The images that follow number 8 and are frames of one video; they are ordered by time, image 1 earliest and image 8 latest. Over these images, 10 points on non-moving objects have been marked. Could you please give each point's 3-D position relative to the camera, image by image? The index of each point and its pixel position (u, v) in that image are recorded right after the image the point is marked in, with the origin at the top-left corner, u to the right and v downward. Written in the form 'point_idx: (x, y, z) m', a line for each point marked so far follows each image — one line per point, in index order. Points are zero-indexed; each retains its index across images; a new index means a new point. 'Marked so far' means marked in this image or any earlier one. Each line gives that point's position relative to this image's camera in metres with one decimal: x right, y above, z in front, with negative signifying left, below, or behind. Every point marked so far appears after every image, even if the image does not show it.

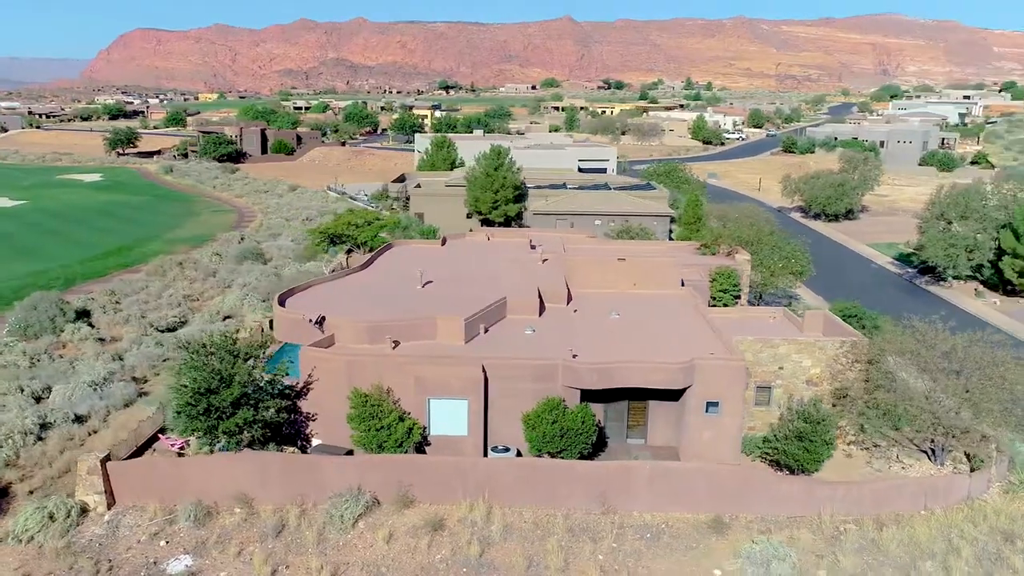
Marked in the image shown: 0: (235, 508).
0: (-6.5, -5.1, +19.2) m
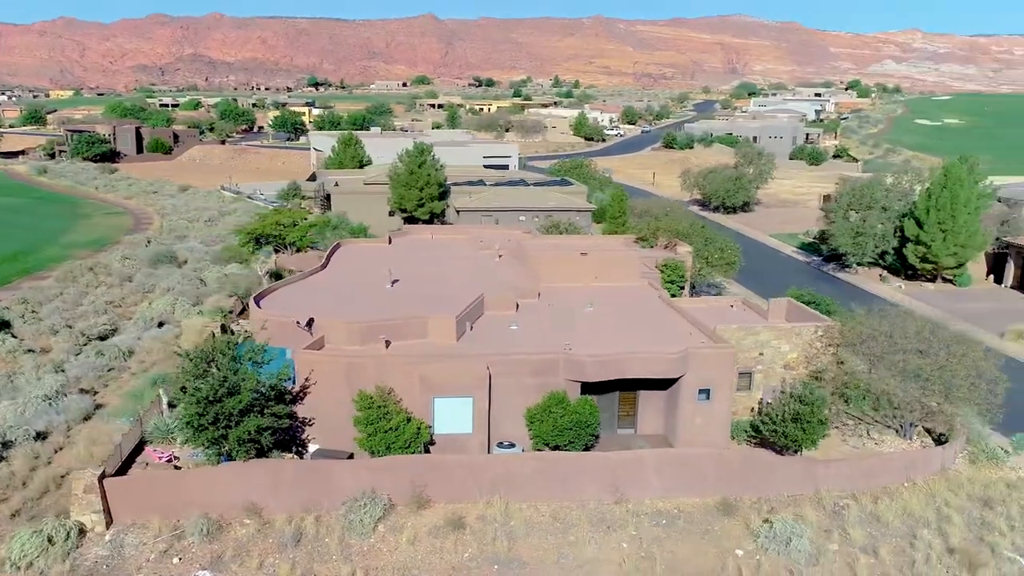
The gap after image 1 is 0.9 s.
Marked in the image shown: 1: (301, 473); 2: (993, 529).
0: (-6.0, -5.2, +18.3) m
1: (-4.8, -4.2, +18.5) m
2: (+11.0, -5.6, +18.2) m
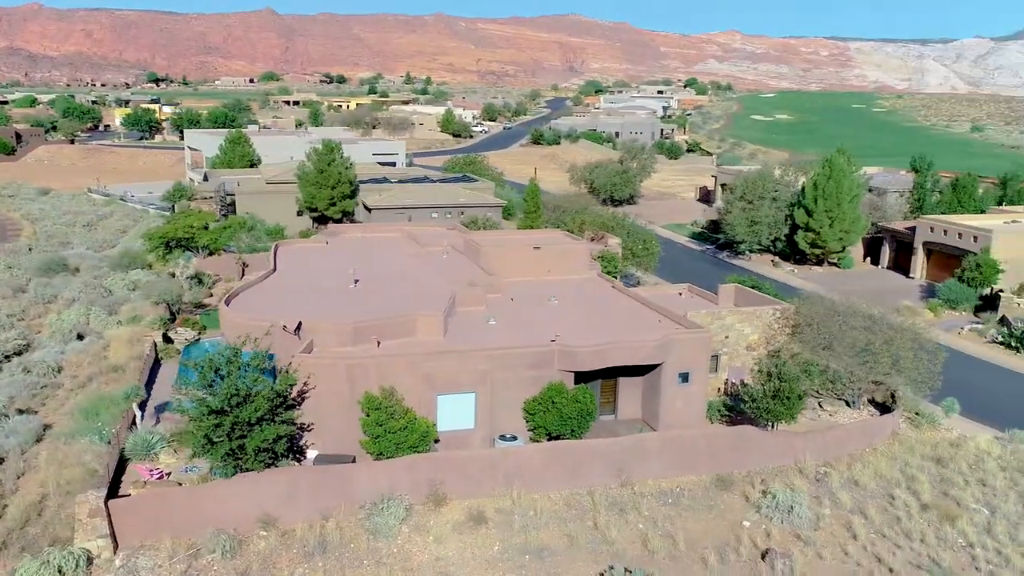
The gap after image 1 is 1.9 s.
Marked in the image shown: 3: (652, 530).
0: (-5.5, -5.3, +17.6) m
1: (-4.3, -4.3, +18.1) m
2: (+11.3, -5.0, +20.6) m
3: (+3.2, -5.5, +18.5) m
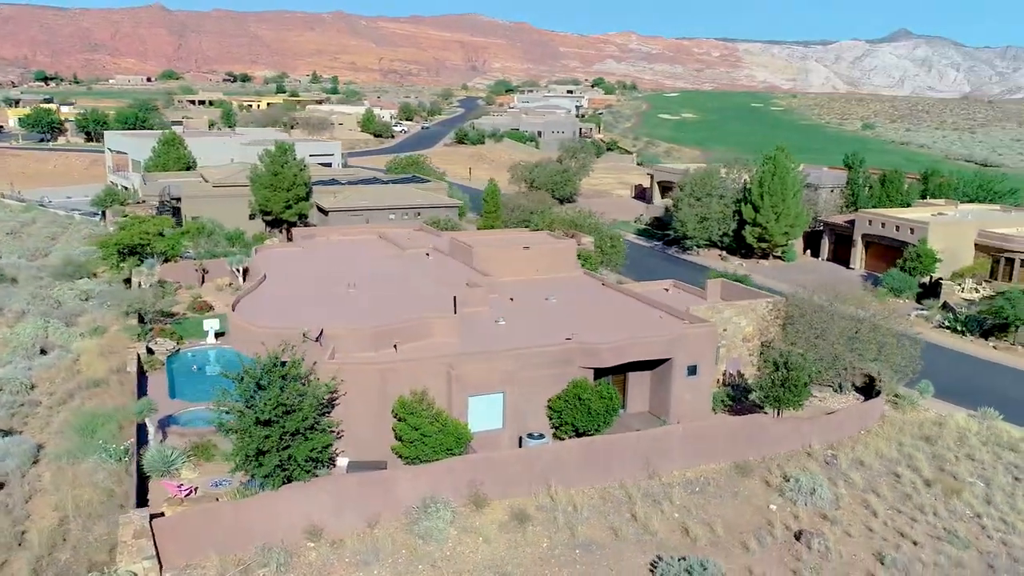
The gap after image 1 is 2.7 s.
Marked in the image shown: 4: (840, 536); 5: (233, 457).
0: (-4.4, -5.5, +17.3) m
1: (-3.3, -4.4, +17.9) m
2: (+11.9, -4.7, +22.1) m
3: (+4.2, -5.4, +19.1) m
4: (+7.5, -5.7, +18.6) m
5: (-6.1, -3.7, +17.7) m
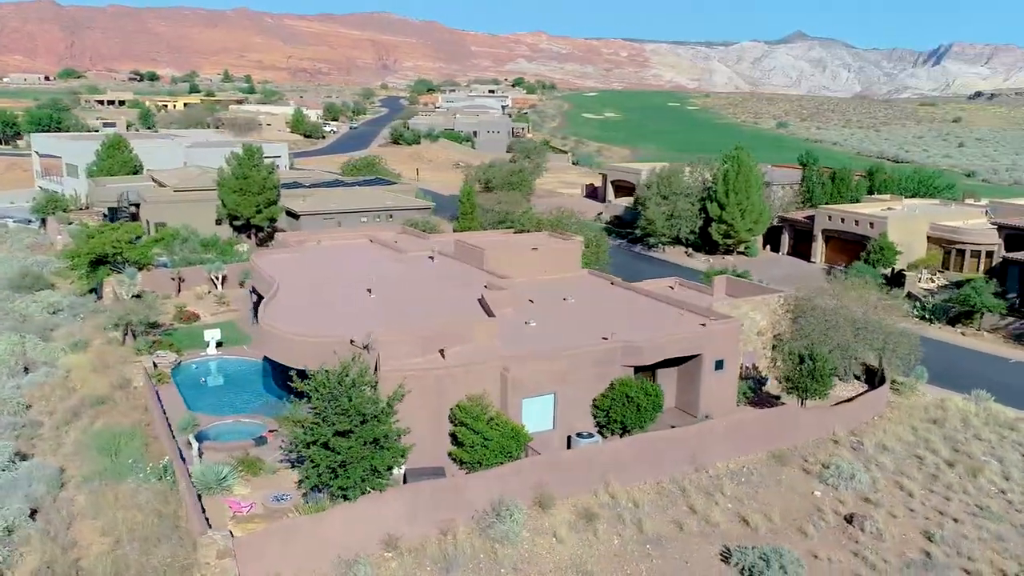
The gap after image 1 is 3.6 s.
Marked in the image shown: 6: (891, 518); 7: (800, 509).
0: (-2.7, -5.6, +17.1) m
1: (-1.7, -4.5, +17.8) m
2: (+13.0, -4.5, +23.5) m
3: (+5.6, -5.4, +19.8) m
4: (+9.0, -5.5, +19.6) m
5: (-4.4, -3.9, +17.3) m
6: (+9.2, -5.6, +19.5) m
7: (+7.1, -5.4, +19.9) m
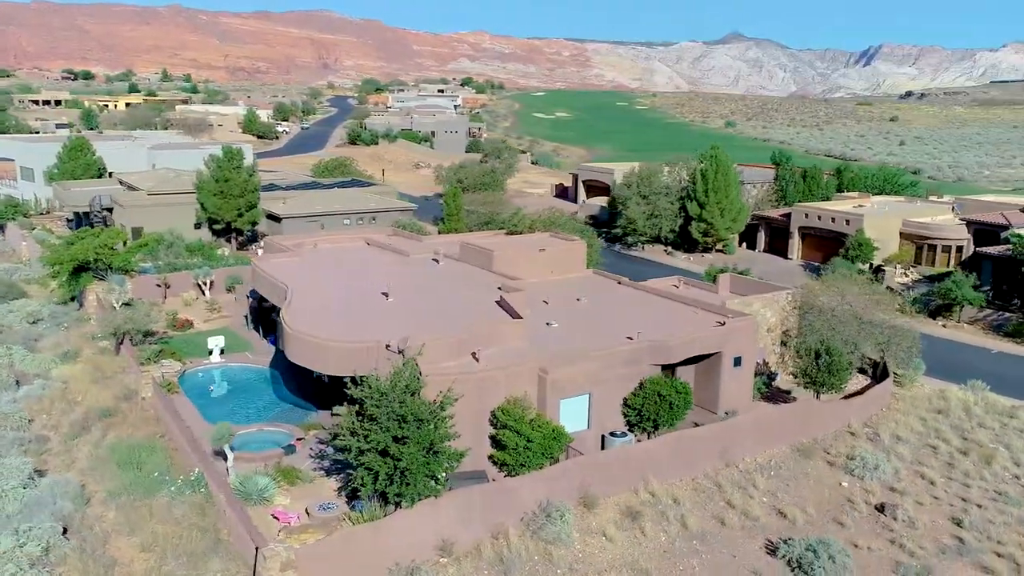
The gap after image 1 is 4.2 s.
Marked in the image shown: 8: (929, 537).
0: (-1.5, -5.7, +17.0) m
1: (-0.6, -4.6, +17.8) m
2: (+13.8, -4.3, +24.5) m
3: (+6.6, -5.3, +20.2) m
4: (+10.0, -5.4, +20.2) m
5: (-3.3, -4.0, +17.1) m
6: (+10.2, -5.5, +20.2) m
7: (+8.1, -5.4, +20.4) m
8: (+9.8, -5.8, +19.0) m
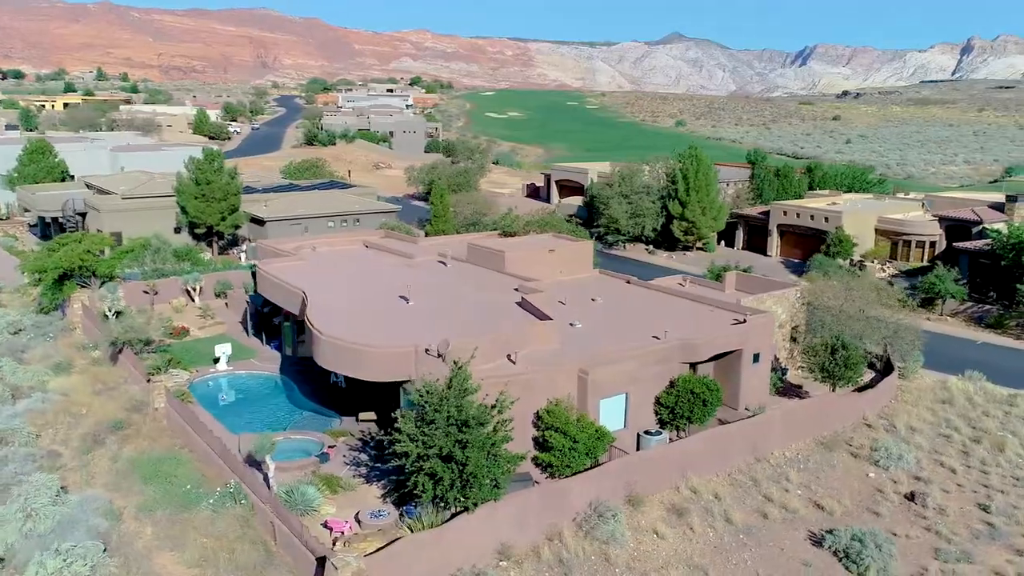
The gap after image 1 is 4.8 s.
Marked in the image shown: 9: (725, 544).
0: (-0.2, -5.8, +17.0) m
1: (+0.6, -4.6, +17.8) m
2: (+14.5, -4.1, +25.4) m
3: (+7.7, -5.3, +20.7) m
4: (+11.1, -5.3, +20.9) m
5: (-2.1, -4.1, +16.9) m
6: (+11.2, -5.3, +20.9) m
7: (+9.1, -5.3, +21.0) m
8: (+10.9, -5.7, +19.6) m
9: (+4.8, -5.8, +18.5) m
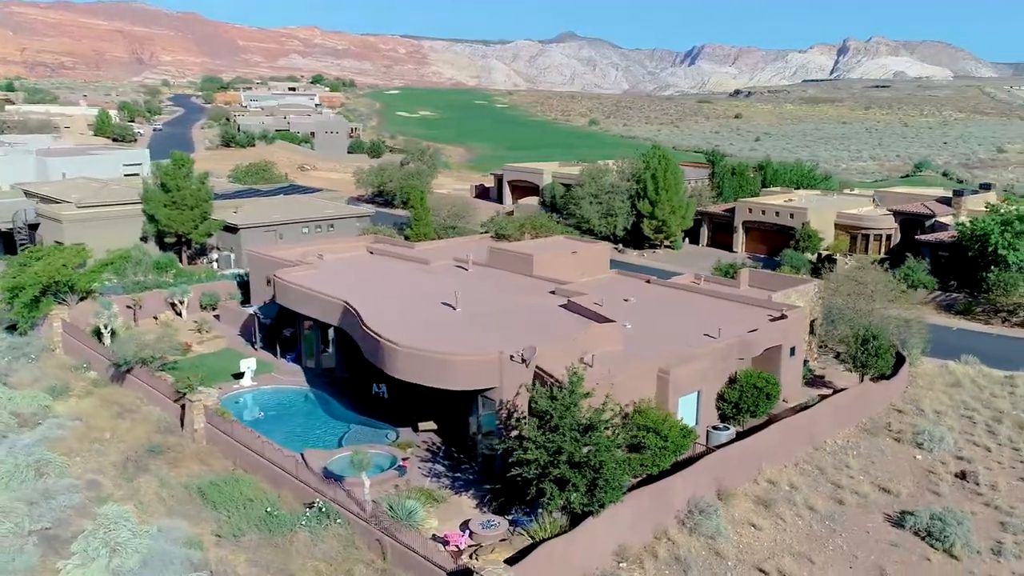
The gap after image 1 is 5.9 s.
0: (+2.3, -5.9, +17.1) m
1: (+3.1, -4.7, +18.0) m
2: (+15.9, -3.8, +27.1) m
3: (+9.7, -5.1, +21.7) m
4: (+13.1, -5.1, +22.3) m
5: (+0.5, -4.2, +16.8) m
6: (+13.2, -5.1, +22.3) m
7: (+11.1, -5.1, +22.2) m
8: (+13.1, -5.5, +21.0) m
9: (+7.2, -5.8, +19.1) m
